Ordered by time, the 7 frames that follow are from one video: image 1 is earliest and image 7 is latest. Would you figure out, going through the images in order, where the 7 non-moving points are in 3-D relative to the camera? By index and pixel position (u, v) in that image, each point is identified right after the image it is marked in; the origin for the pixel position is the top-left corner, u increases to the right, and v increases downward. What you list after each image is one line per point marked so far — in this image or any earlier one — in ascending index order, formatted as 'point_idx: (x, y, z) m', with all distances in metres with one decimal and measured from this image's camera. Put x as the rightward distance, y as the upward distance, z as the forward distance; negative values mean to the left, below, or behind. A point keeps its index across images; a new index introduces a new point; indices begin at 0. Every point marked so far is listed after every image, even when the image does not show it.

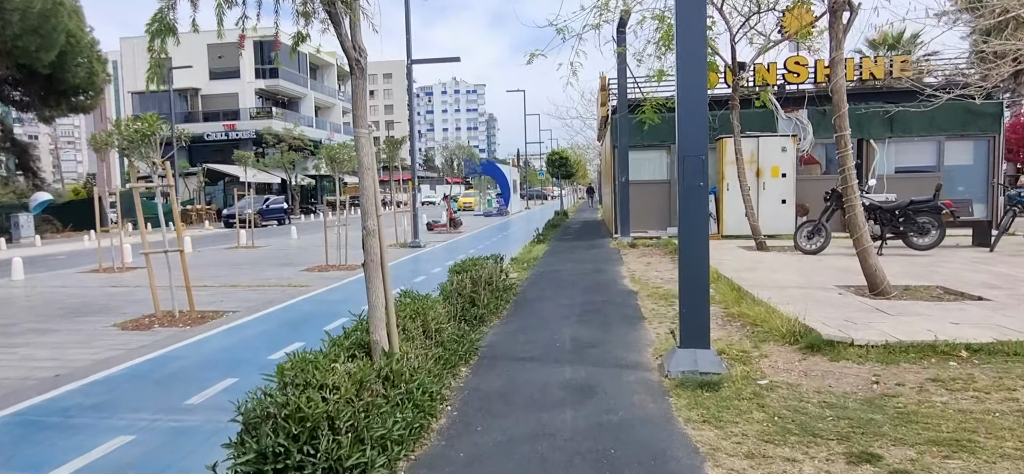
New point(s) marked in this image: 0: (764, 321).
0: (+2.6, -0.8, +6.5) m
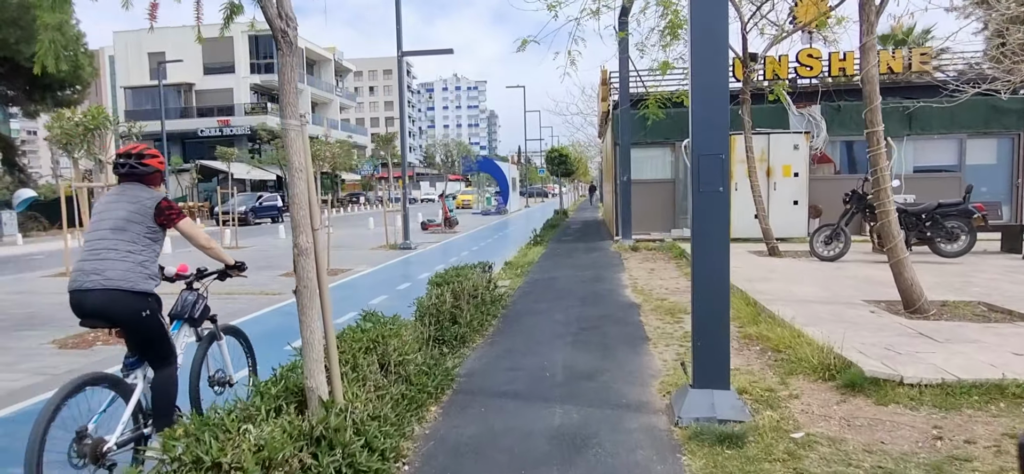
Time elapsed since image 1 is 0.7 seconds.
0: (+2.4, -1.0, +5.5) m
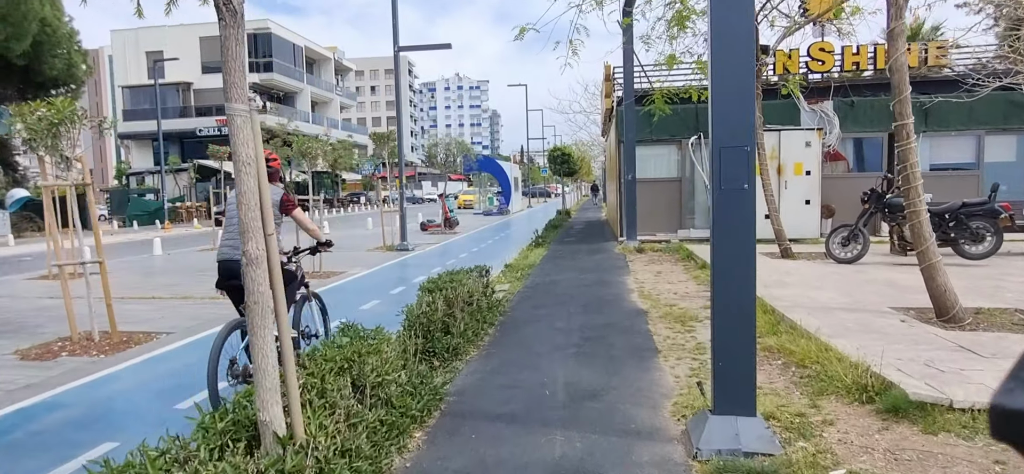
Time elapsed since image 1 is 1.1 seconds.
0: (+2.4, -1.0, +5.0) m
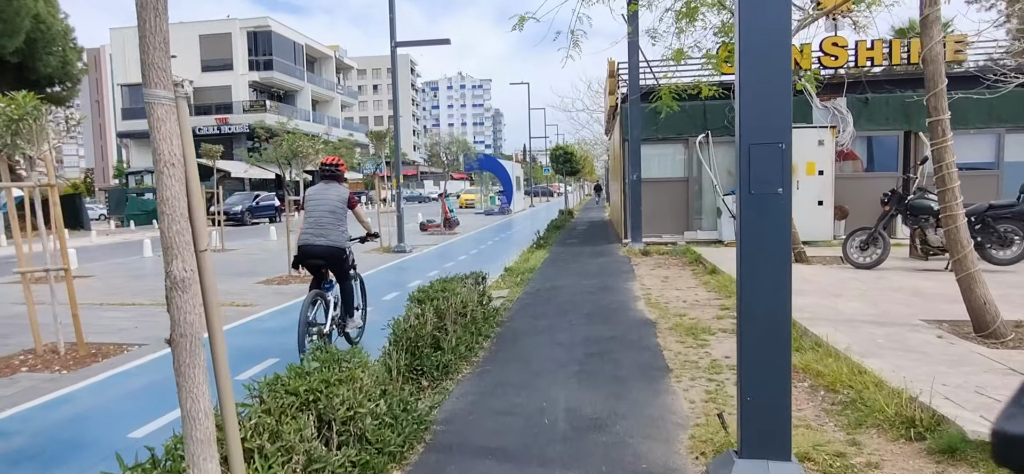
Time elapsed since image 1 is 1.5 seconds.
0: (+2.3, -1.0, +4.4) m
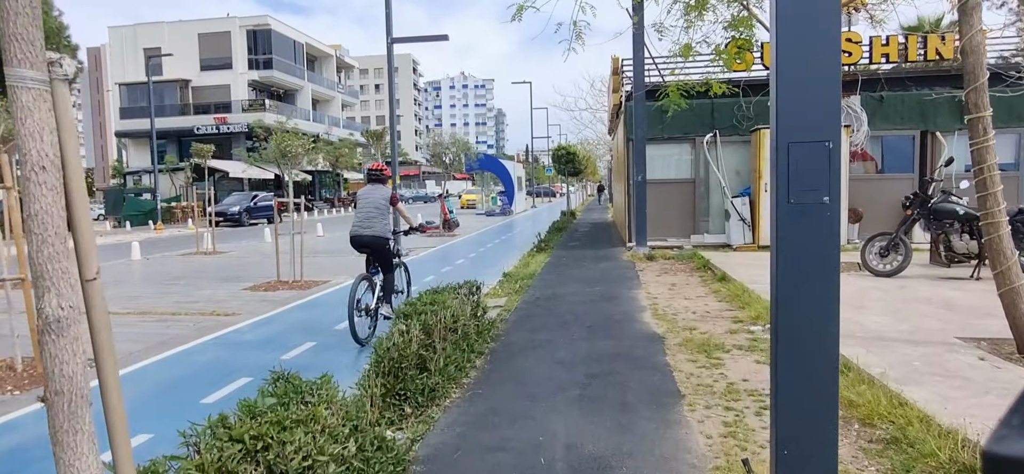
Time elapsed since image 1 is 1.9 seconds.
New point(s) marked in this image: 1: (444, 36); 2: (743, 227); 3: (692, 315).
0: (+2.3, -1.1, +3.9) m
1: (-1.6, +4.8, +15.2) m
2: (+4.9, +0.2, +13.8) m
3: (+2.1, -0.9, +7.6) m
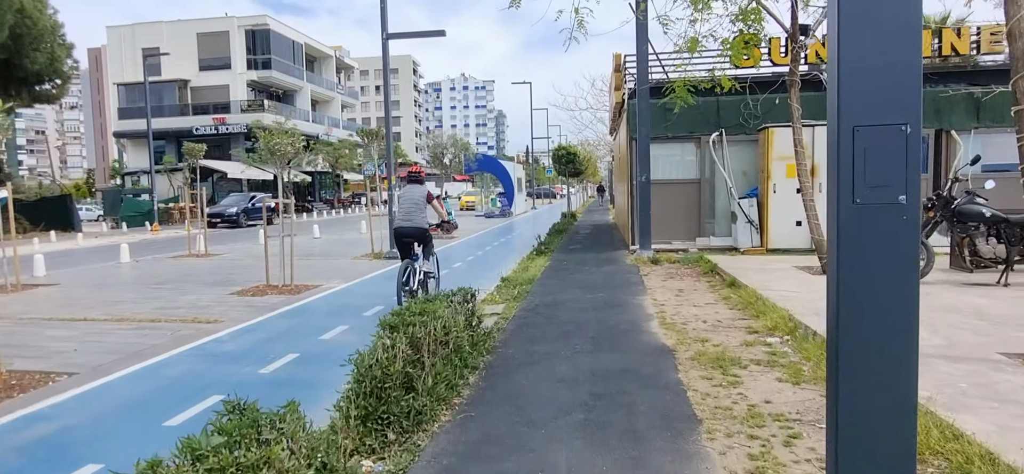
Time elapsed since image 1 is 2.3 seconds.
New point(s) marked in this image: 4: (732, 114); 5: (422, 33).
0: (+2.2, -1.1, +3.3) m
1: (-1.6, +4.7, +14.7) m
2: (+4.9, +0.1, +13.3) m
3: (+2.1, -1.0, +7.1) m
4: (+4.8, +2.6, +13.8) m
5: (-2.1, +4.8, +15.1) m
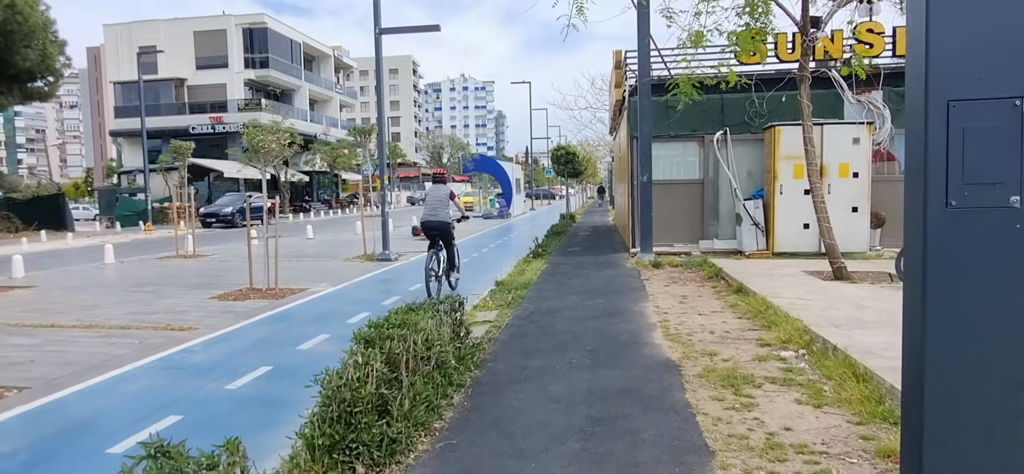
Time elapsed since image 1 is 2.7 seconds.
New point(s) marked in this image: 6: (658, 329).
0: (+2.2, -1.2, +2.8) m
1: (-1.7, +4.7, +14.2) m
2: (+4.8, +0.1, +12.7) m
3: (+2.0, -1.0, +6.6) m
4: (+4.7, +2.6, +13.3) m
5: (-2.2, +4.8, +14.6) m
6: (+1.6, -1.0, +7.1) m
